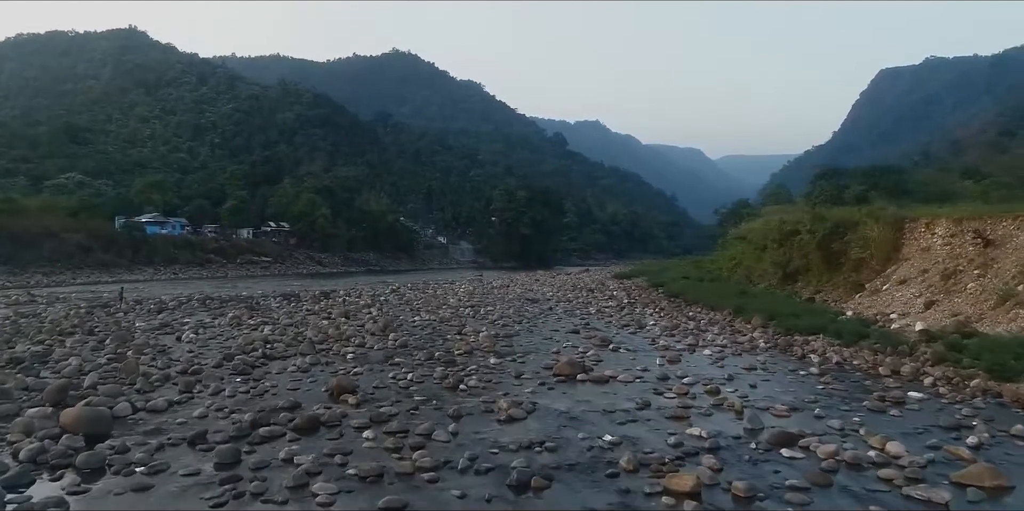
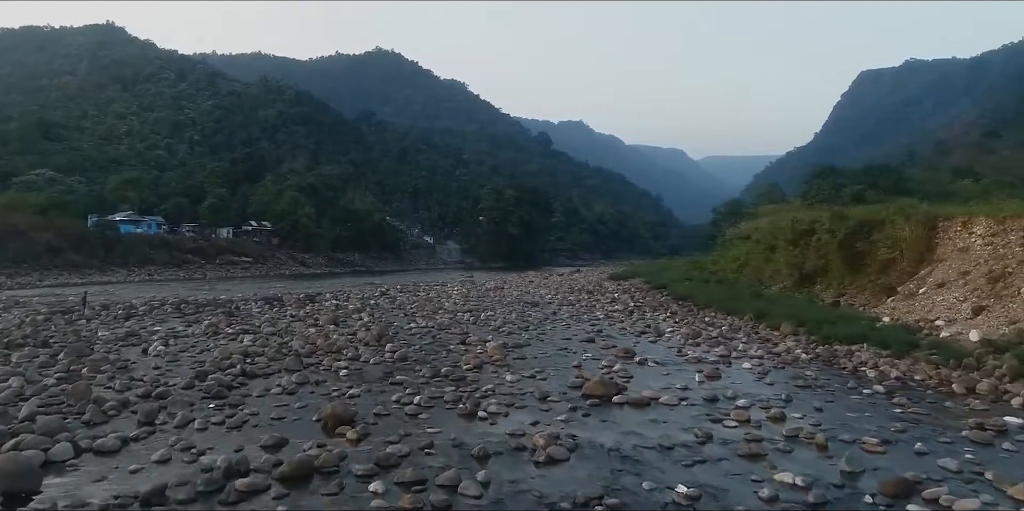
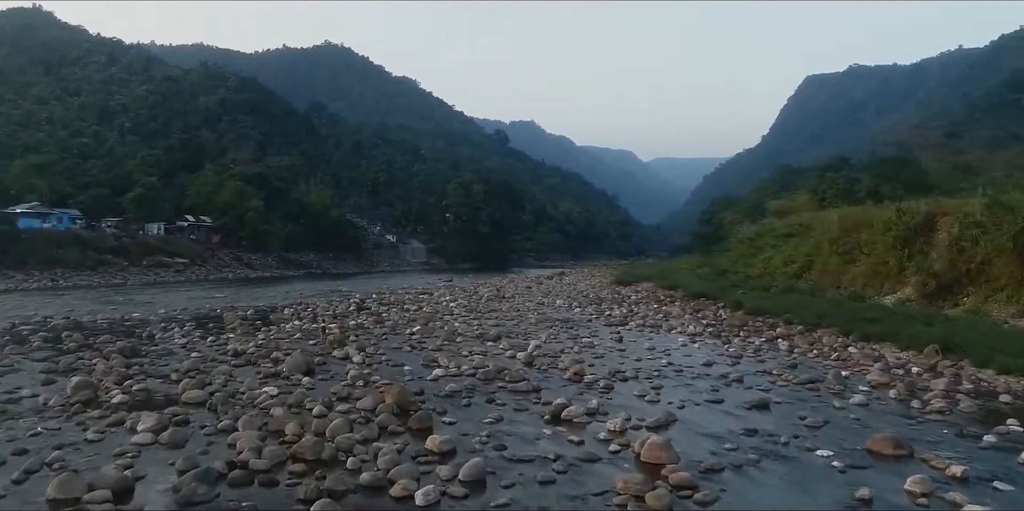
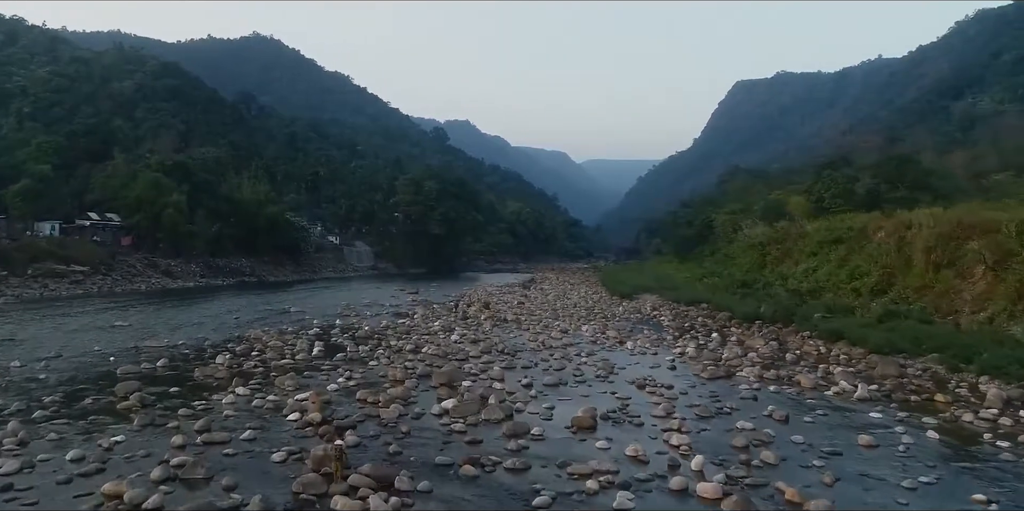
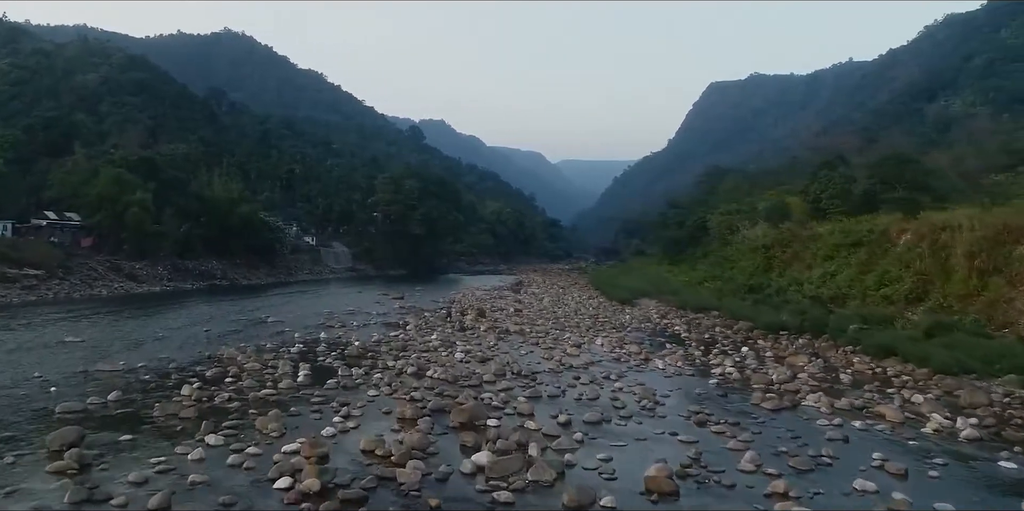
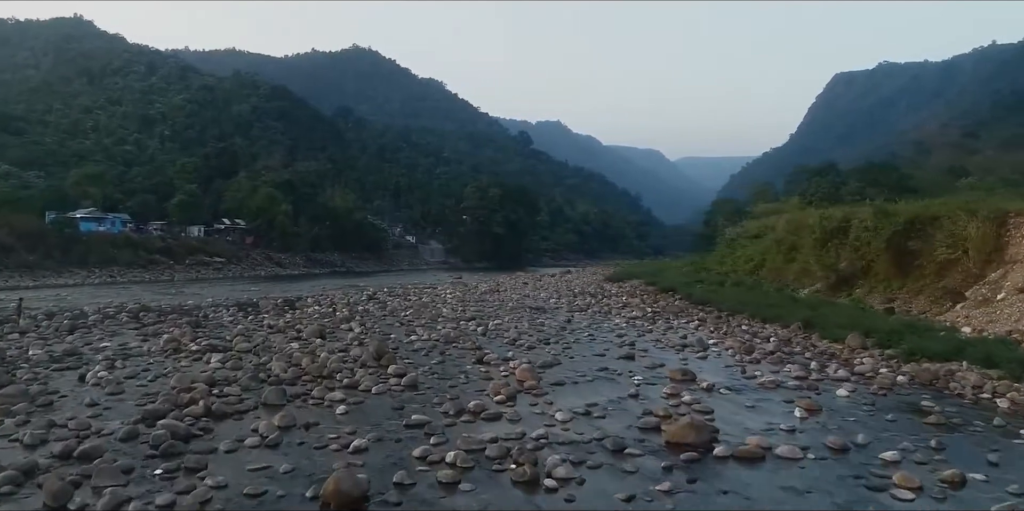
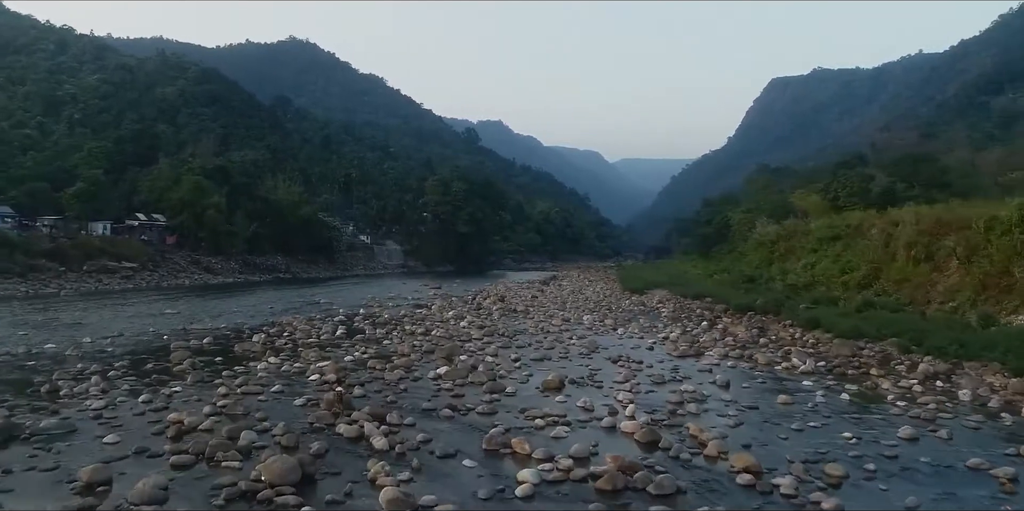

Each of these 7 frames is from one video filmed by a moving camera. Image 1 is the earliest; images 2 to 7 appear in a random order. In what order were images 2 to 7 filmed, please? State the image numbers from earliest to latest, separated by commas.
2, 6, 3, 7, 4, 5
